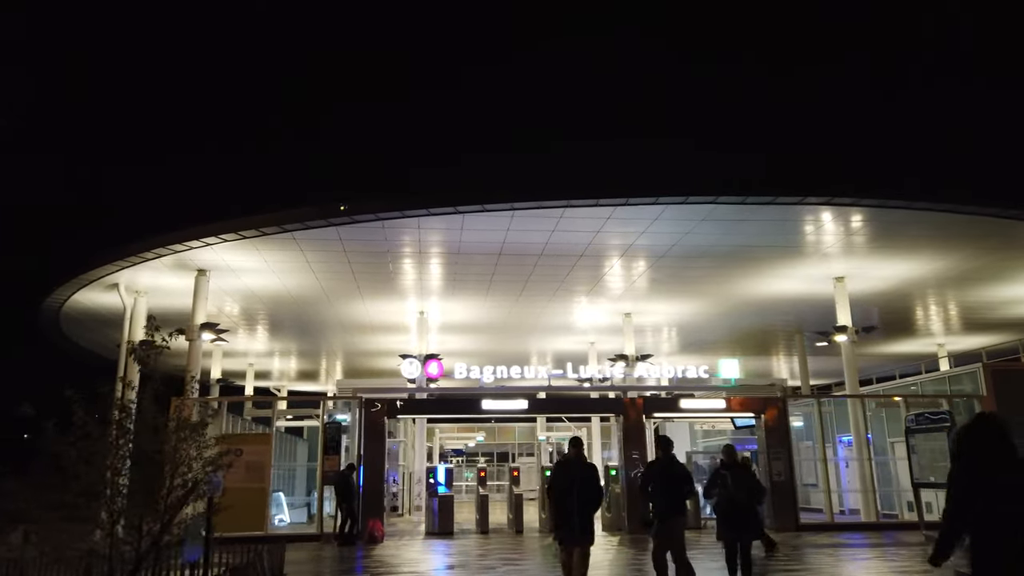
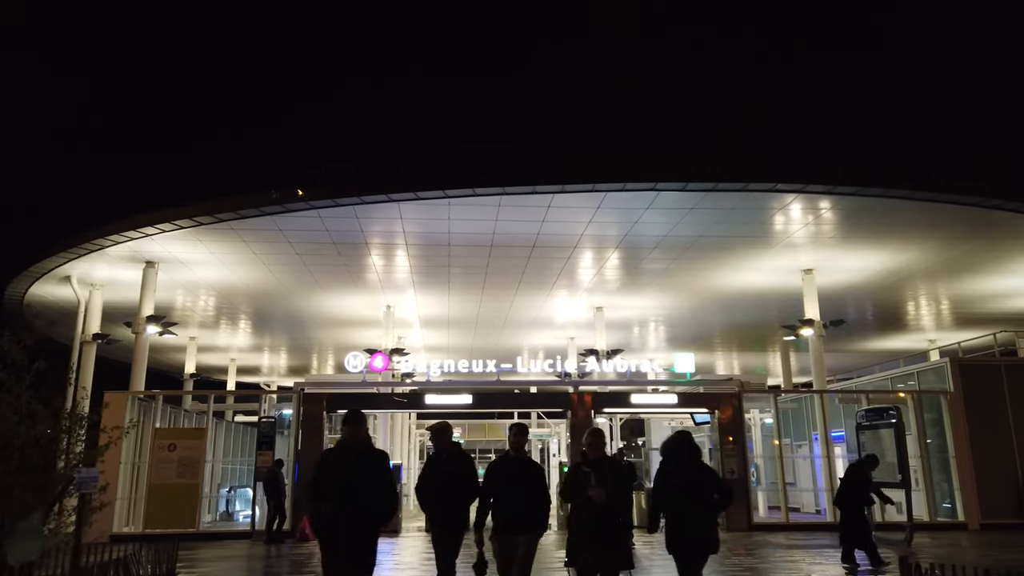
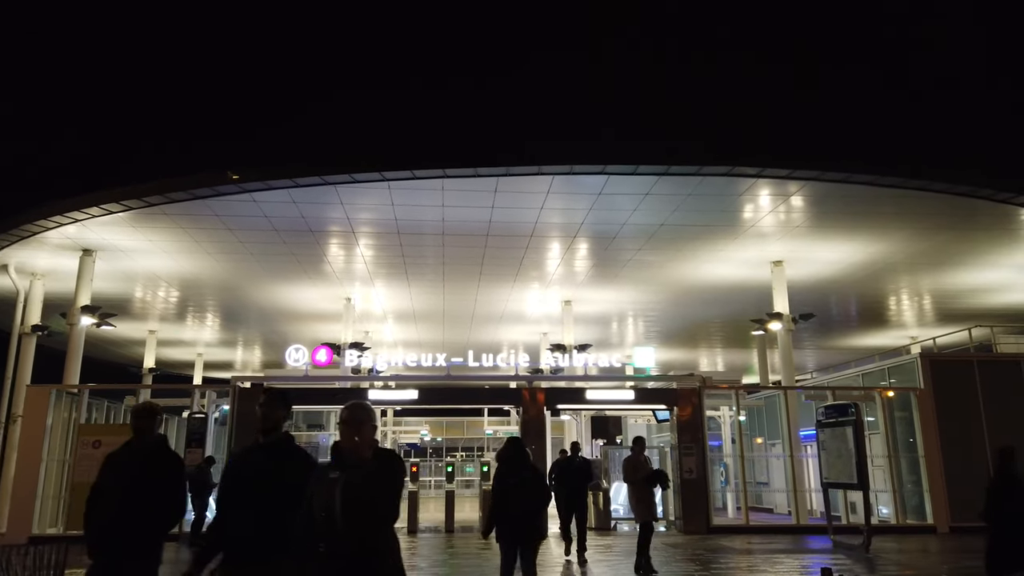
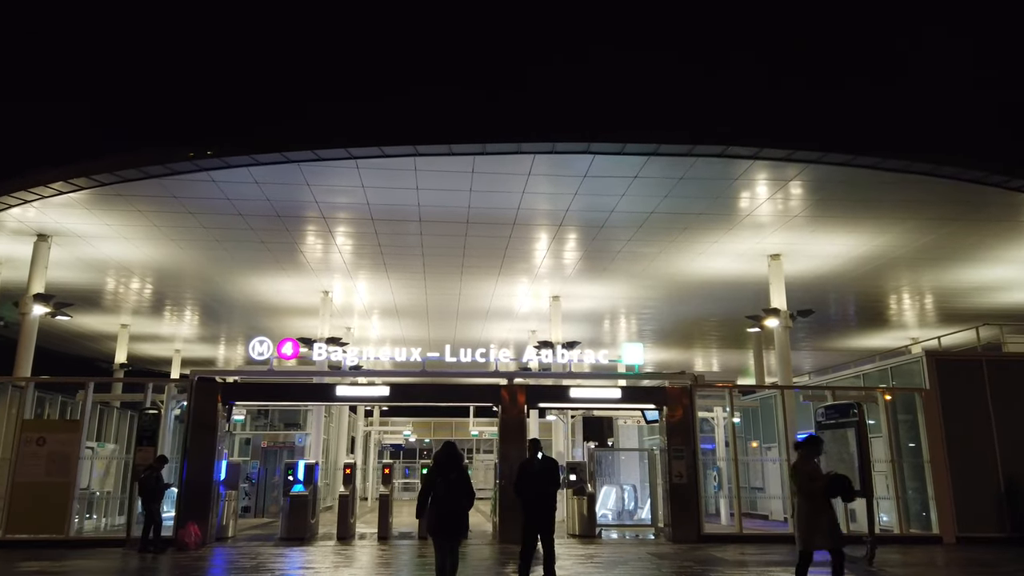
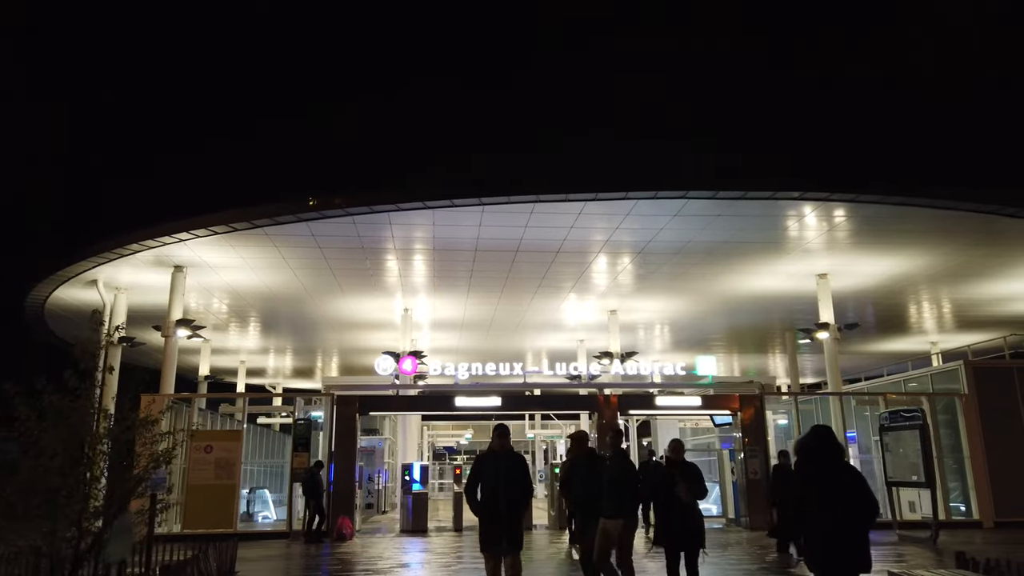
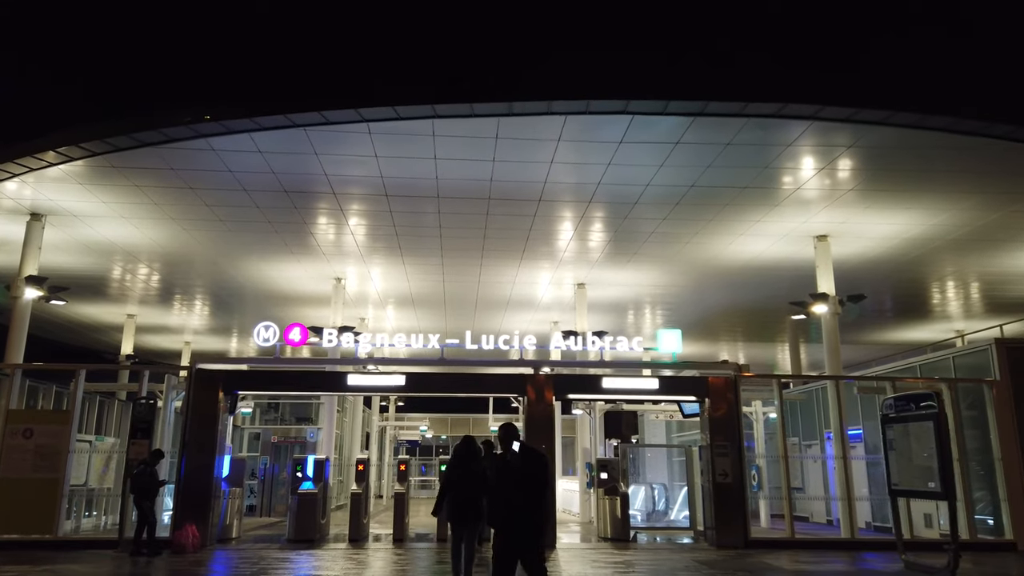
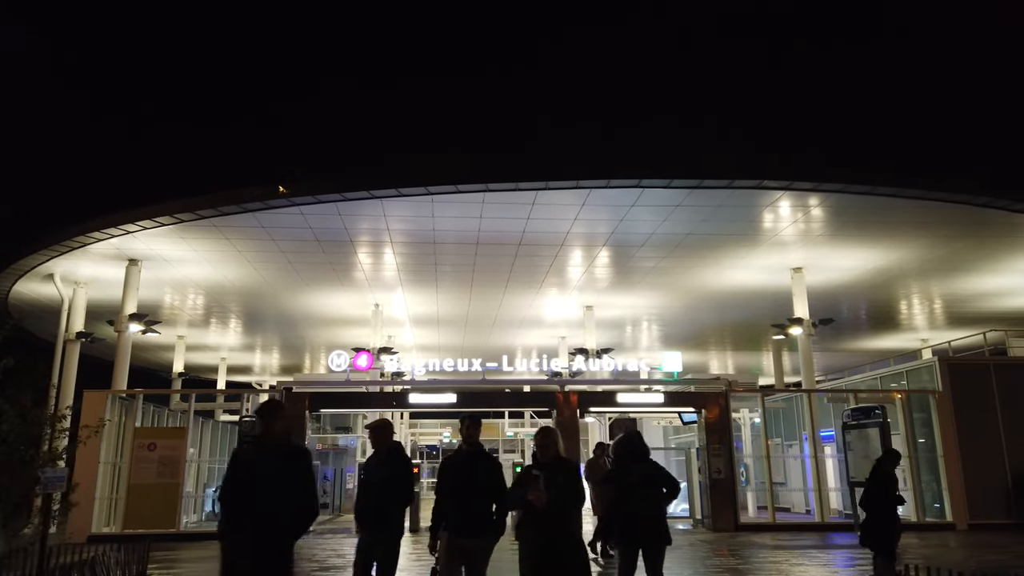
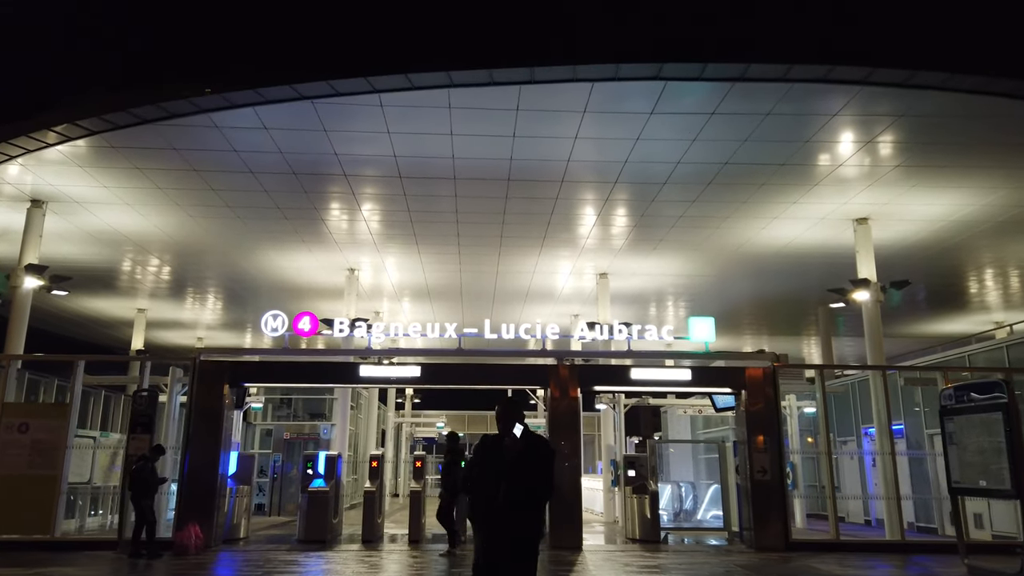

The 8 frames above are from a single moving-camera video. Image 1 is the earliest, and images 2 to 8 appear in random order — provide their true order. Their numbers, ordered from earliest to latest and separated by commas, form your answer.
5, 2, 7, 3, 4, 6, 8
